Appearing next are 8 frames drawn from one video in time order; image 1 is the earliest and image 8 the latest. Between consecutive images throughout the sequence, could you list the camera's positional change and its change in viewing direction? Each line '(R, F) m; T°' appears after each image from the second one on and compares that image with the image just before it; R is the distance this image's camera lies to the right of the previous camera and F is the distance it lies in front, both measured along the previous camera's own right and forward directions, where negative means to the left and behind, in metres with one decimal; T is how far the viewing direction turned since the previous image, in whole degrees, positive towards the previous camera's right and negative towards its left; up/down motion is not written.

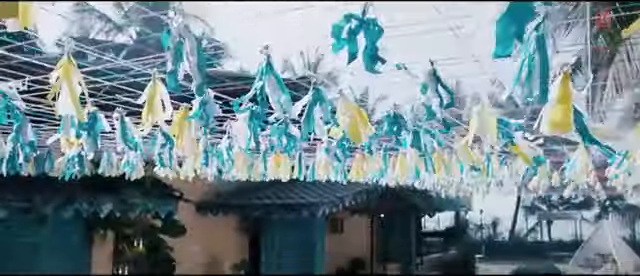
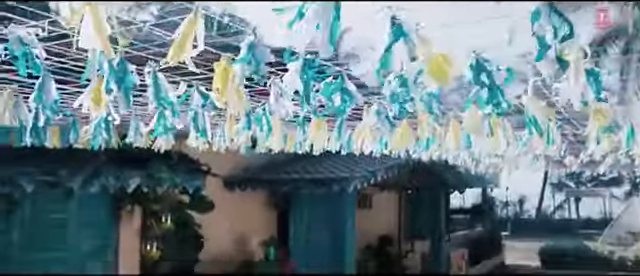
(-0.1, +0.3) m; -2°
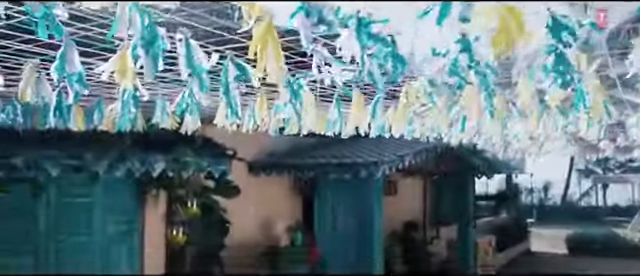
(-0.1, +0.2) m; -2°
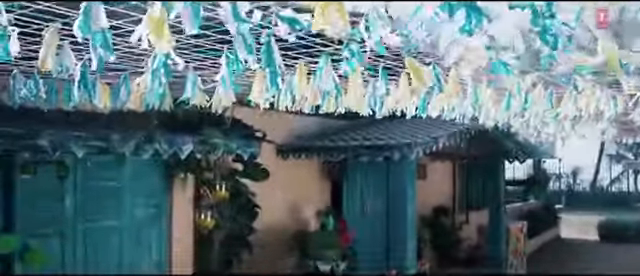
(-0.1, +0.2) m; -2°
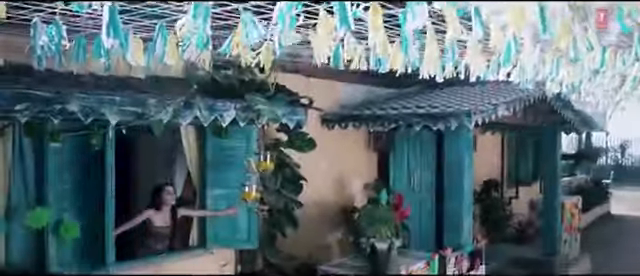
(-0.2, +0.5) m; -3°
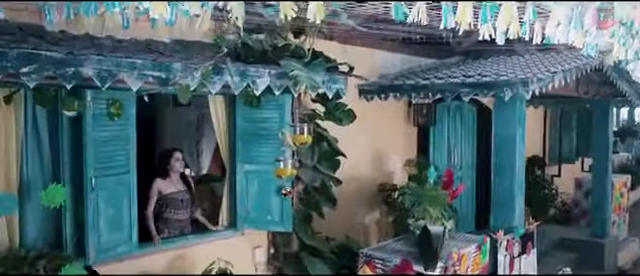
(-0.2, +0.5) m; -2°
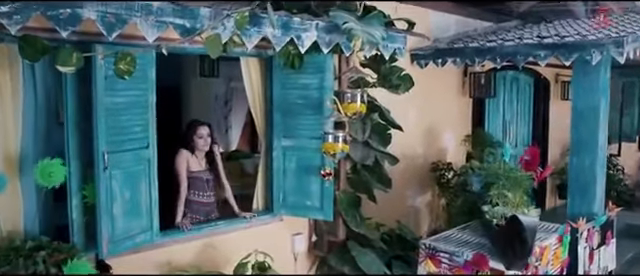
(-0.2, +0.8) m; -3°
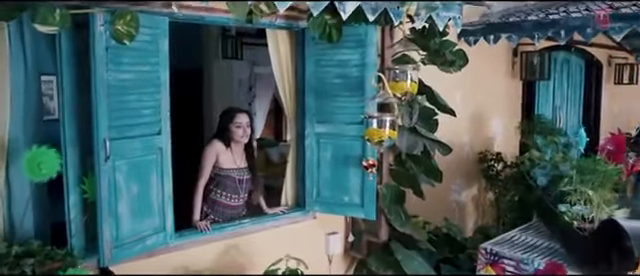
(-0.1, +0.6) m; -2°
